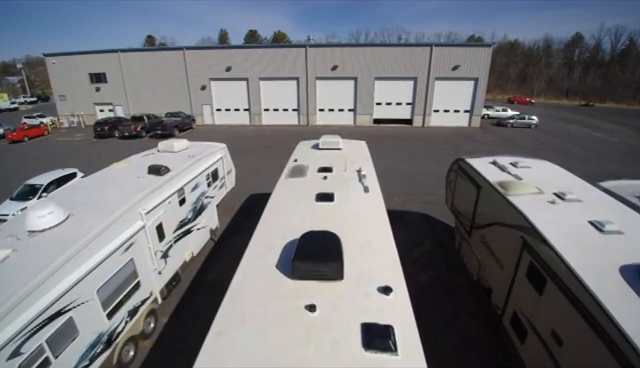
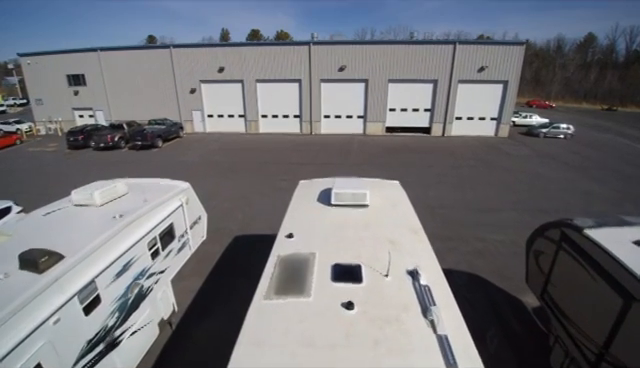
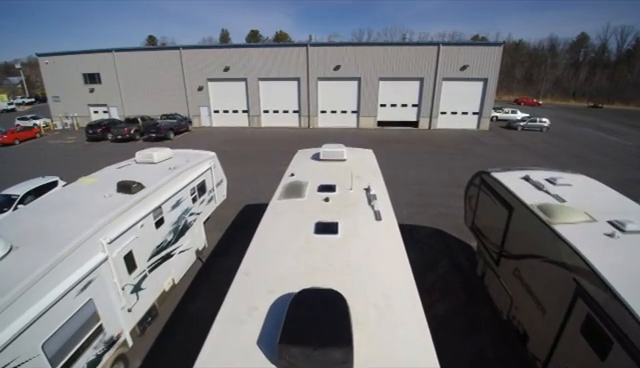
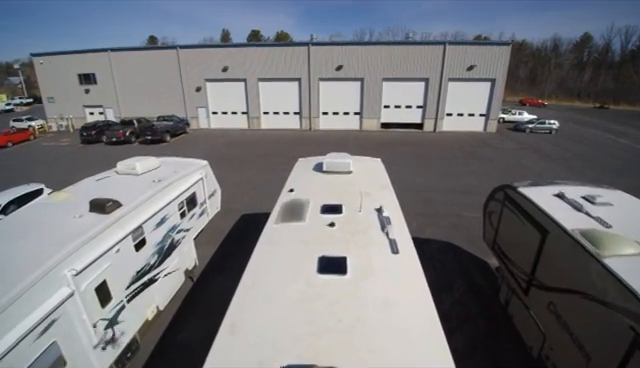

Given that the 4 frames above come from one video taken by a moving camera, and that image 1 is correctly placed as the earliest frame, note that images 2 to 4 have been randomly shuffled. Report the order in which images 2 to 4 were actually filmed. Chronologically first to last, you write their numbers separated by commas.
3, 4, 2
